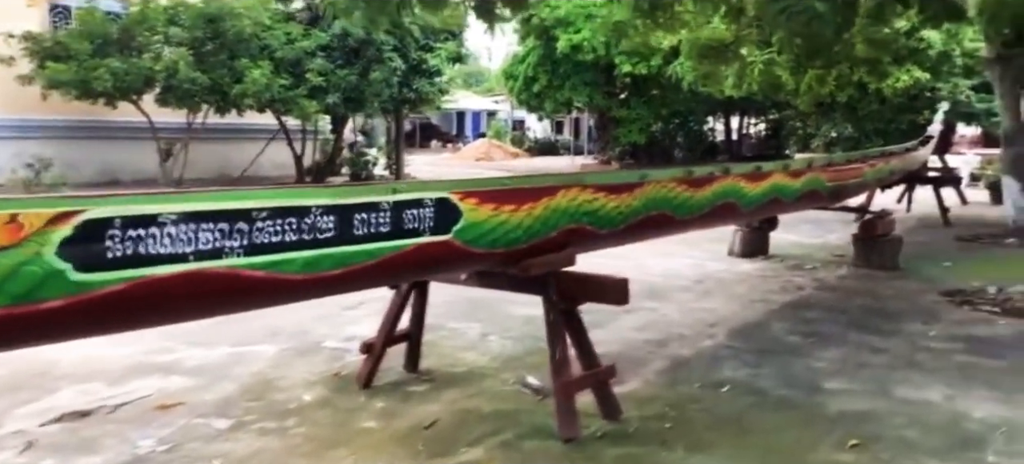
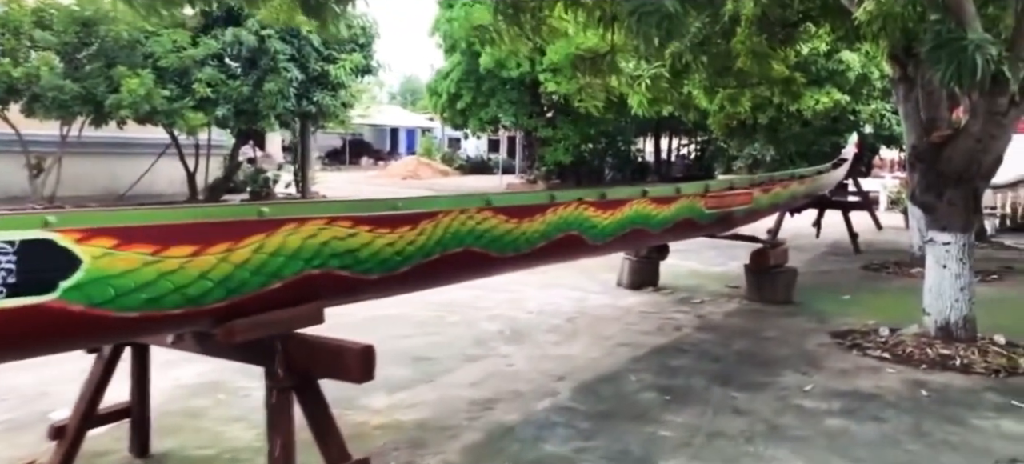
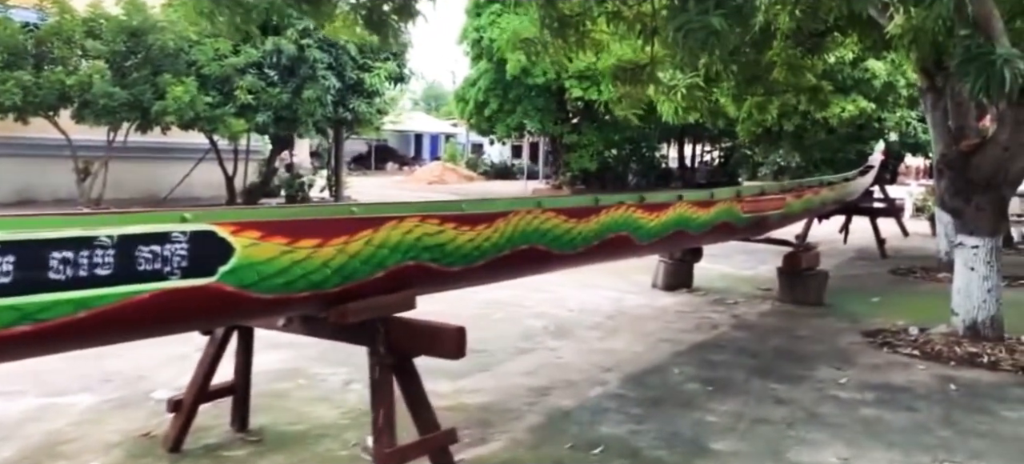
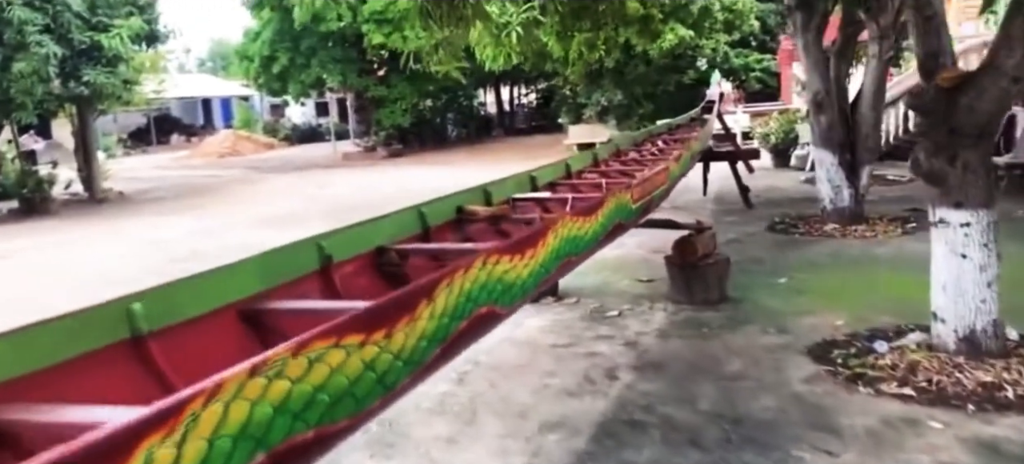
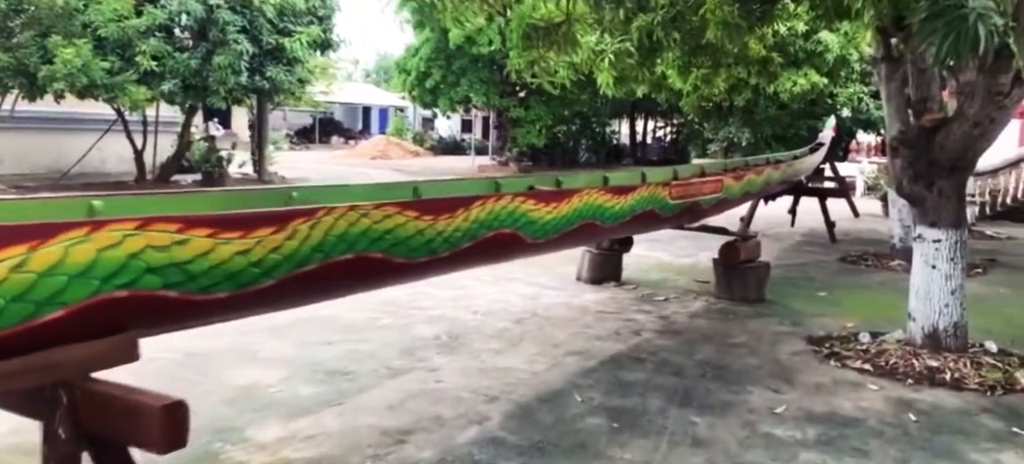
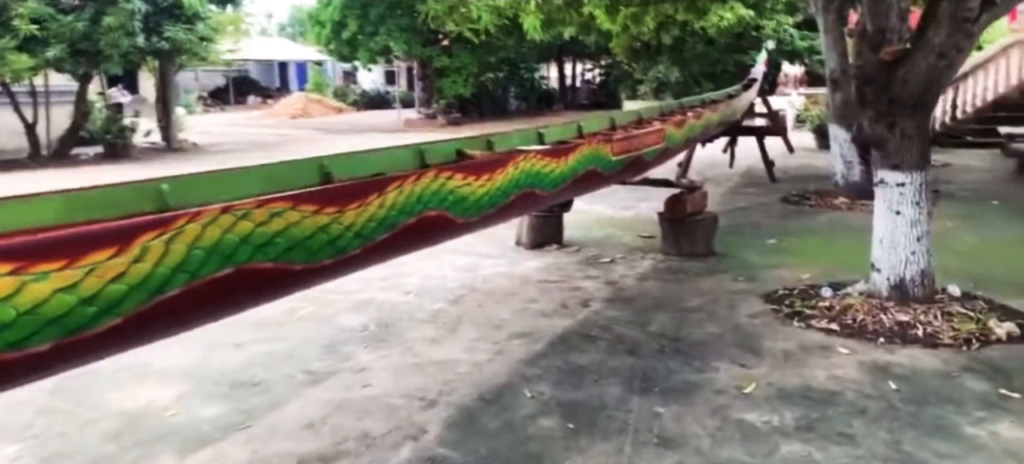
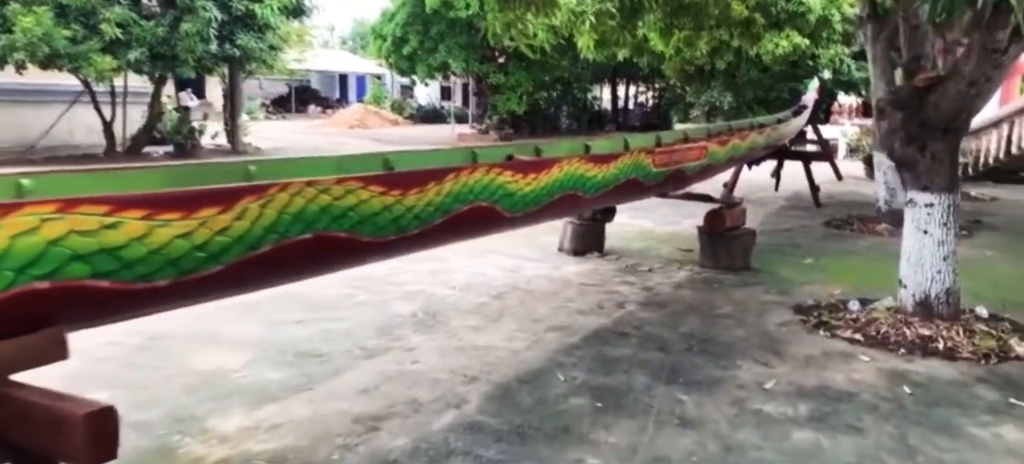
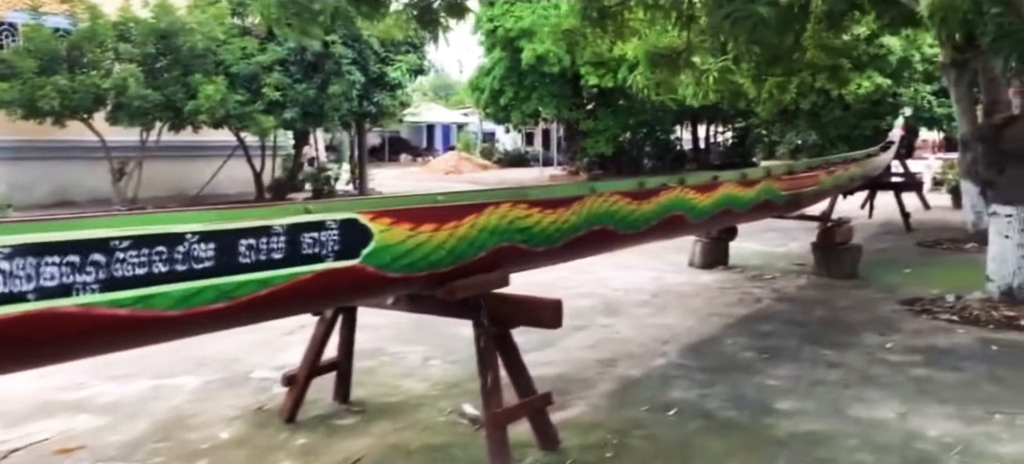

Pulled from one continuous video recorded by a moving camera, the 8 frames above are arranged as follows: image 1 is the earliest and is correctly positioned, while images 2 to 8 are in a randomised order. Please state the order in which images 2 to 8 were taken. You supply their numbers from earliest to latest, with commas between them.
8, 3, 2, 5, 7, 6, 4
